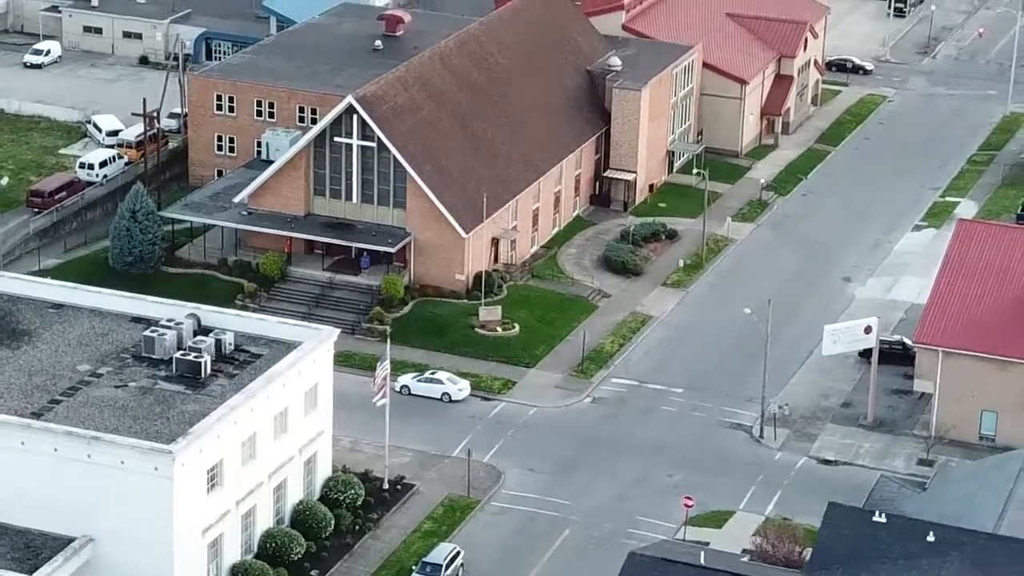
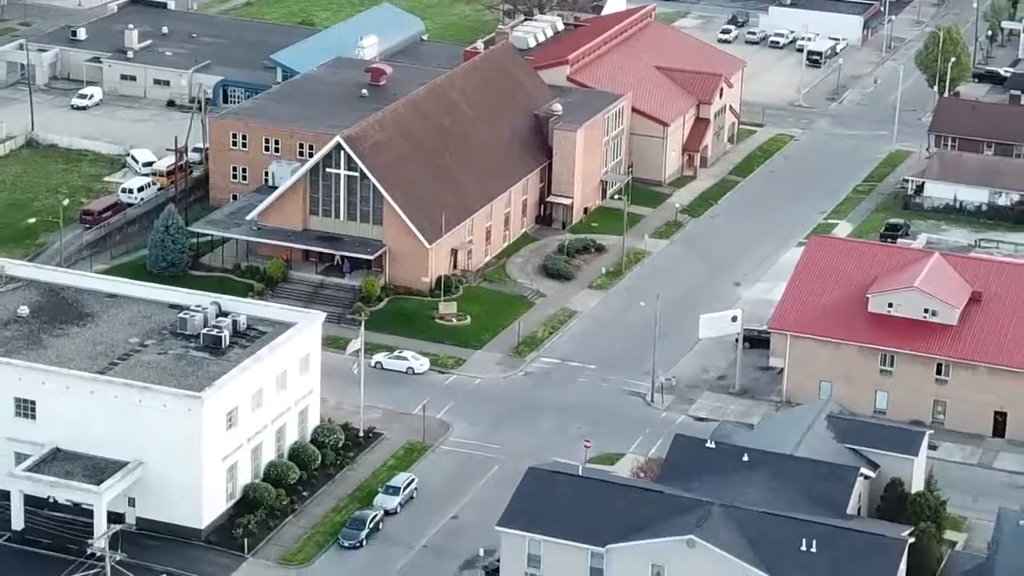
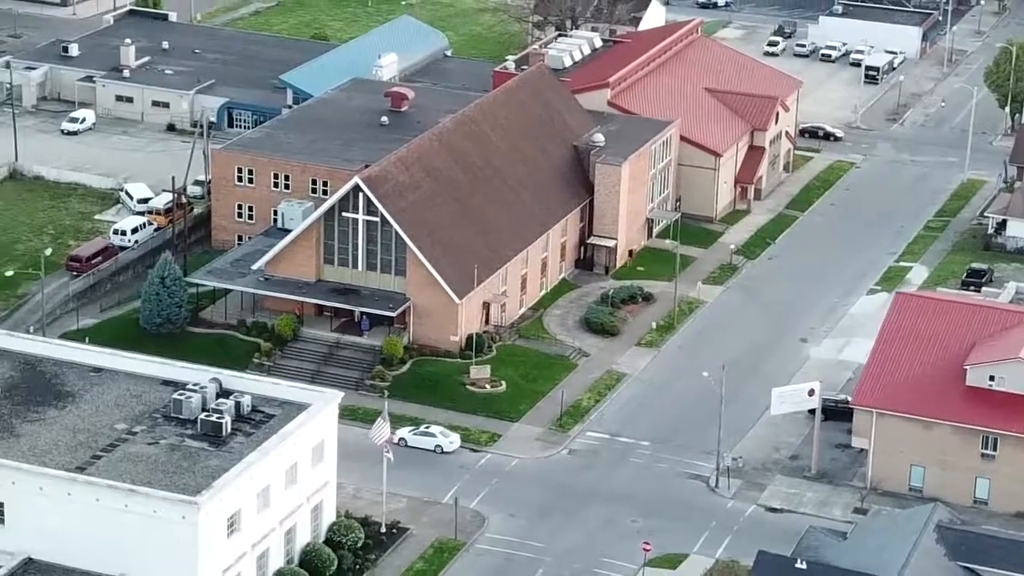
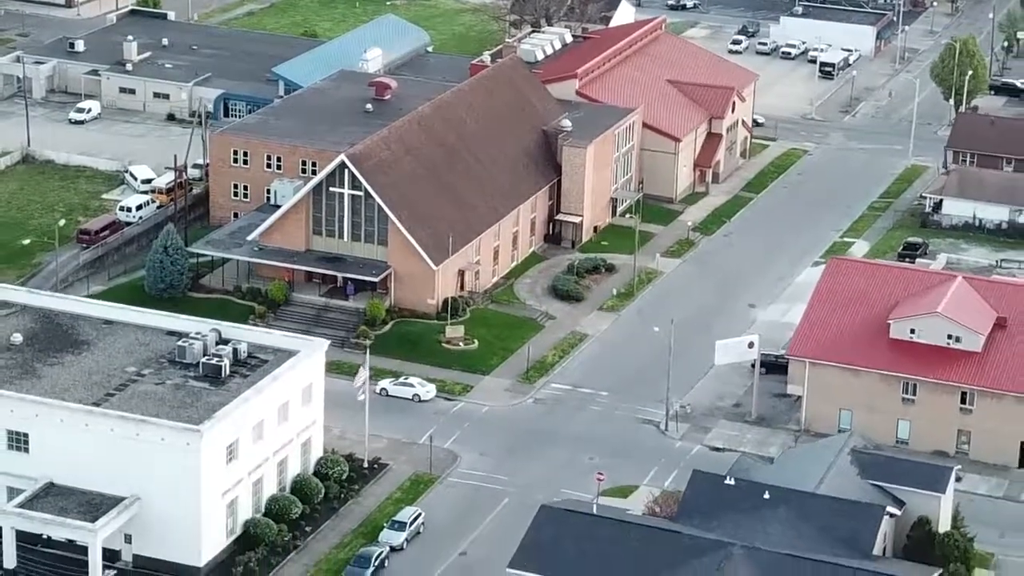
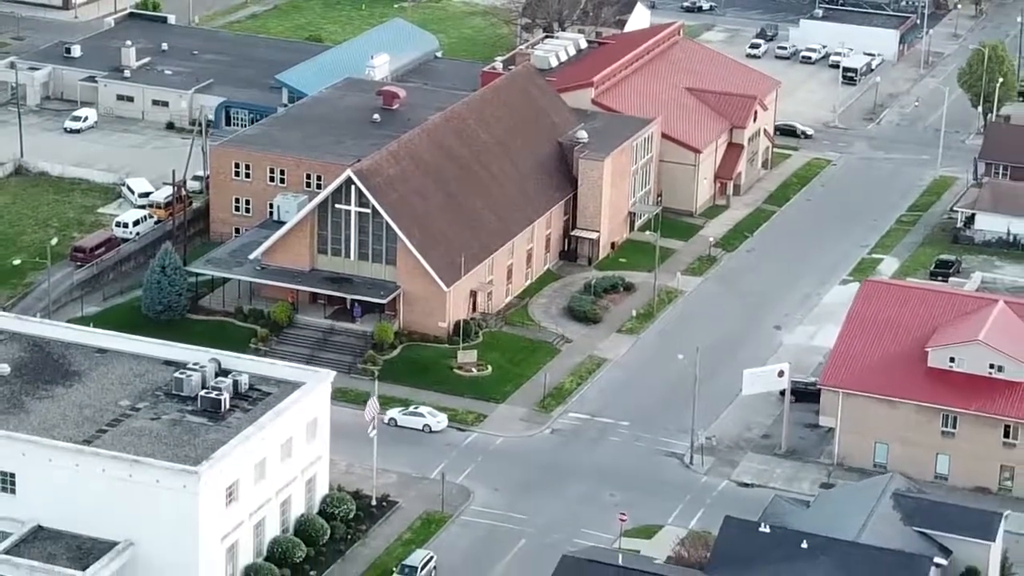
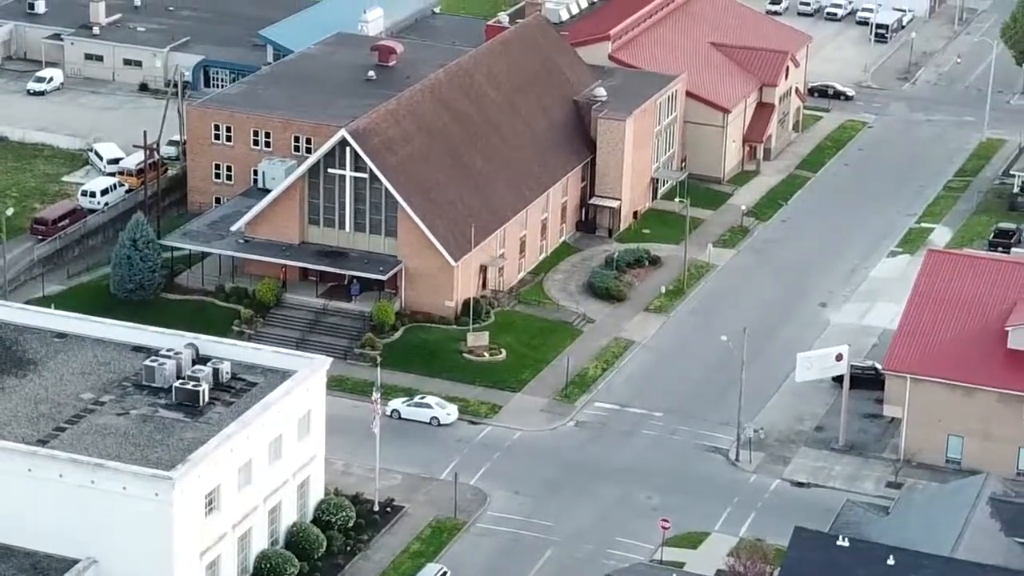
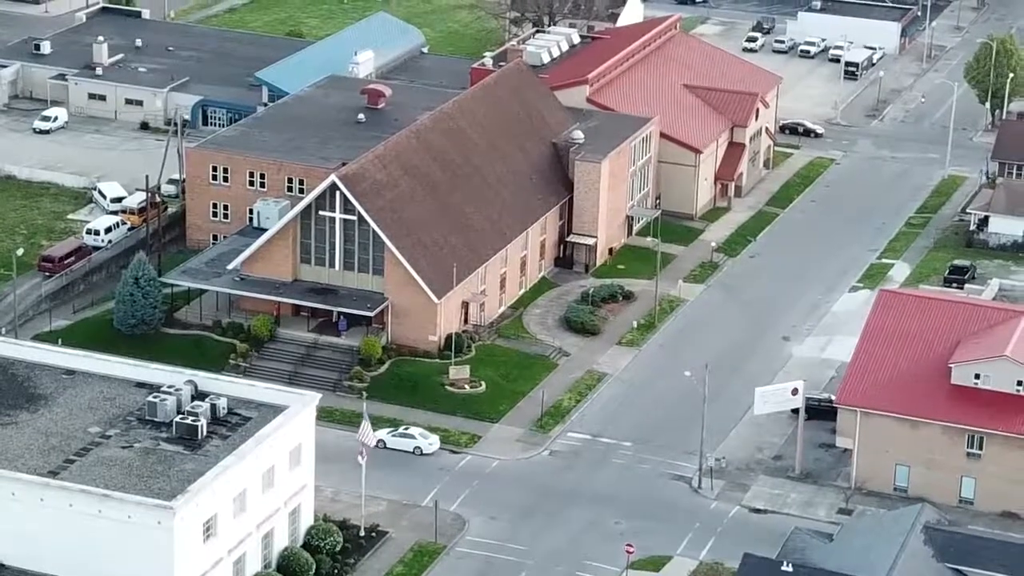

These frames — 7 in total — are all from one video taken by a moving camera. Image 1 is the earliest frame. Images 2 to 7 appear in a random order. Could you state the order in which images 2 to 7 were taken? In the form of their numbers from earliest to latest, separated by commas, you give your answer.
6, 7, 3, 5, 4, 2
